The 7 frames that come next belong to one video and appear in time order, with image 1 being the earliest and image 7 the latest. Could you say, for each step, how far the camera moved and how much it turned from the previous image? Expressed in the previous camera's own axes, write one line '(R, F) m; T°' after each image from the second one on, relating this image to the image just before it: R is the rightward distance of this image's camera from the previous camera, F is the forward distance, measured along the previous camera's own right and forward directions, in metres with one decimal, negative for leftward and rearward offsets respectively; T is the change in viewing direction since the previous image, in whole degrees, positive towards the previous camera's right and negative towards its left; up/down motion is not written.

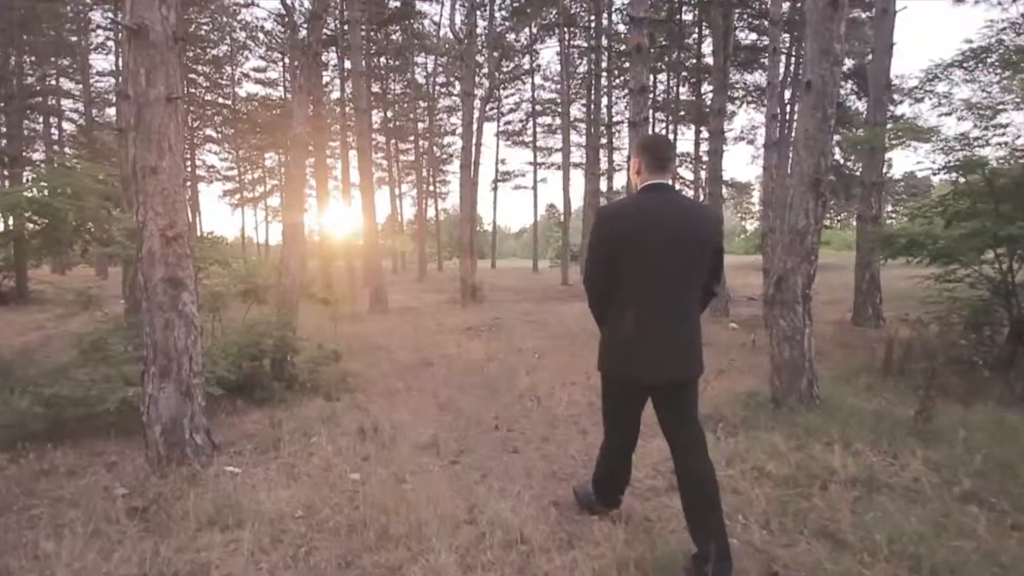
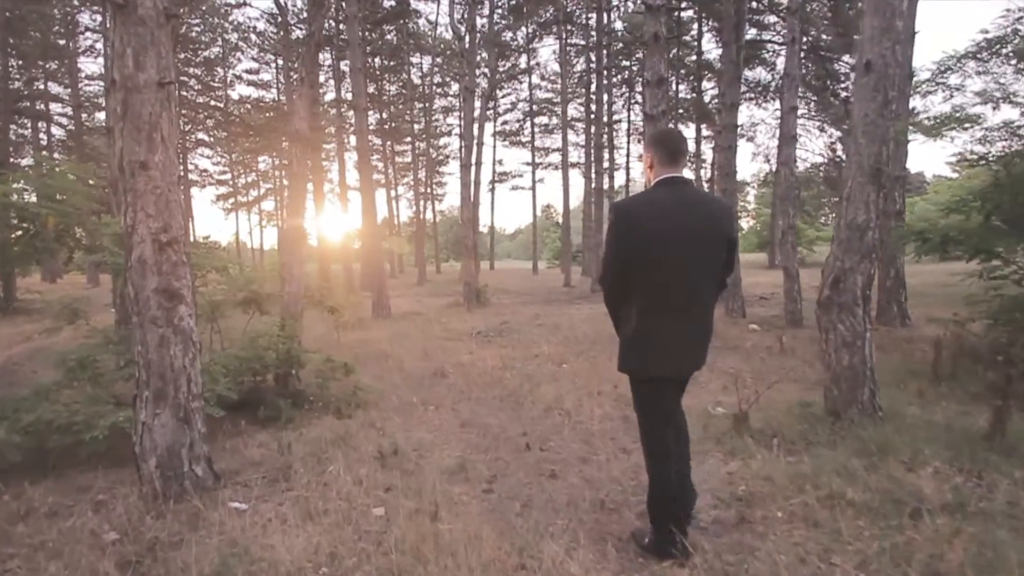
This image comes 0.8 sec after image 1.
(-0.3, +0.6) m; 0°
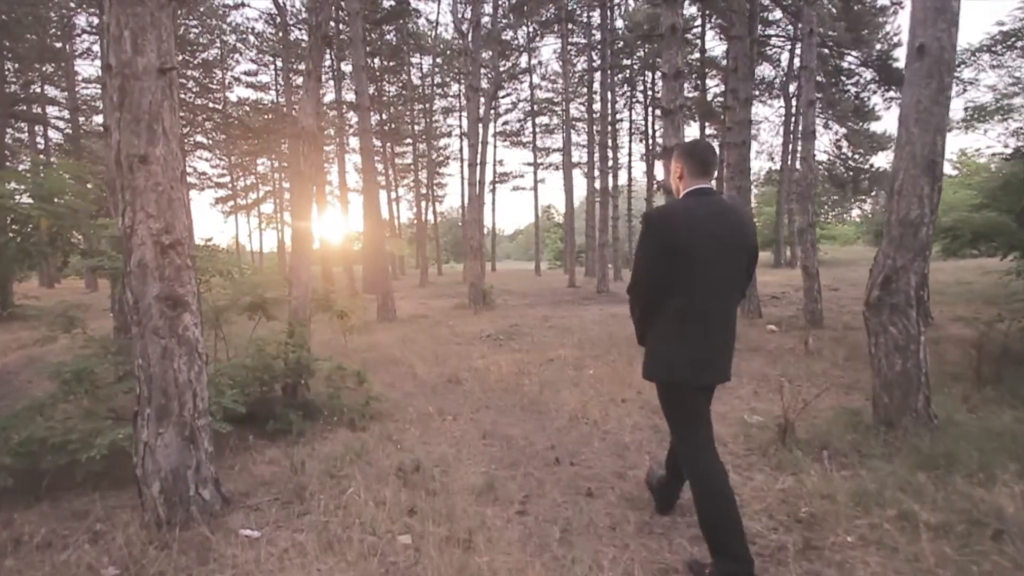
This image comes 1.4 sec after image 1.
(-0.2, +0.4) m; 0°
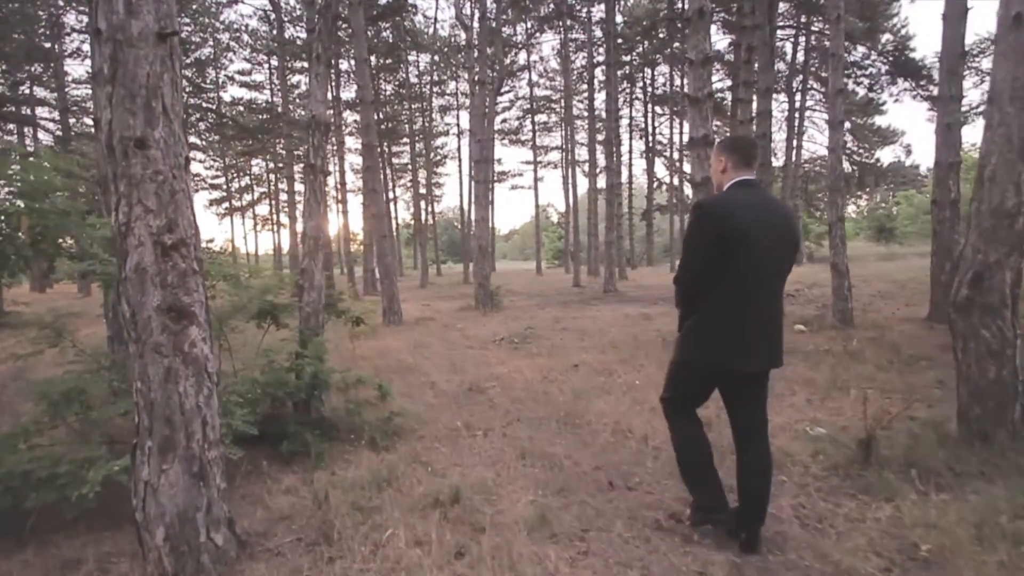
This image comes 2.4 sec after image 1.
(-0.4, +0.6) m; 0°
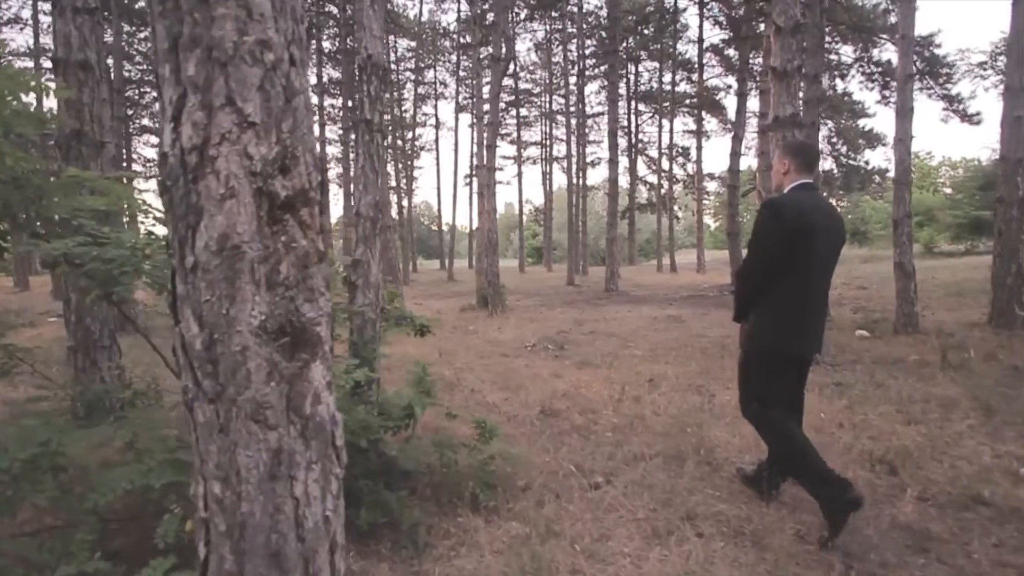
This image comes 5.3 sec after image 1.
(-1.2, +1.6) m; +4°
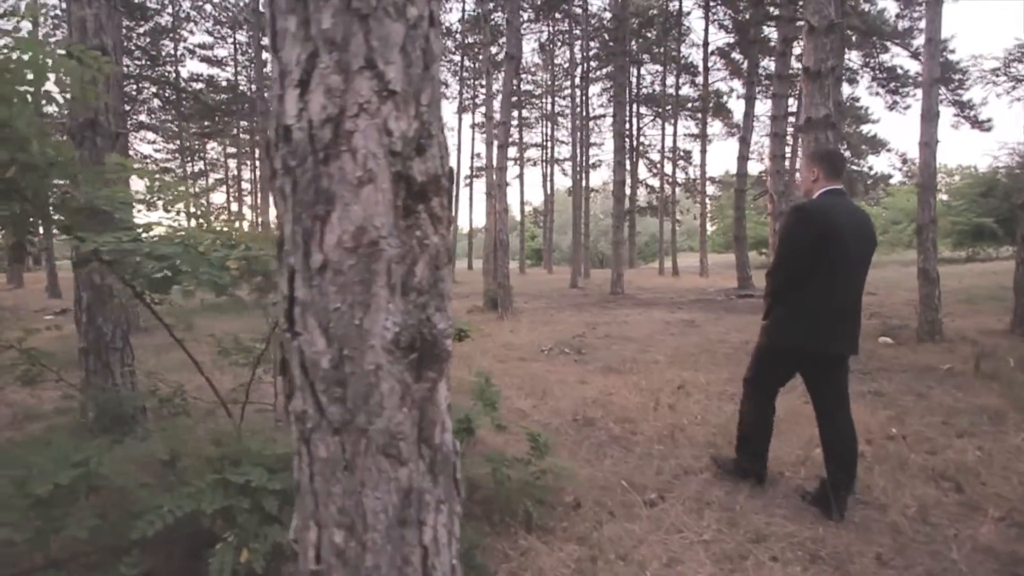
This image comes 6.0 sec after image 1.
(-0.4, +0.3) m; +1°
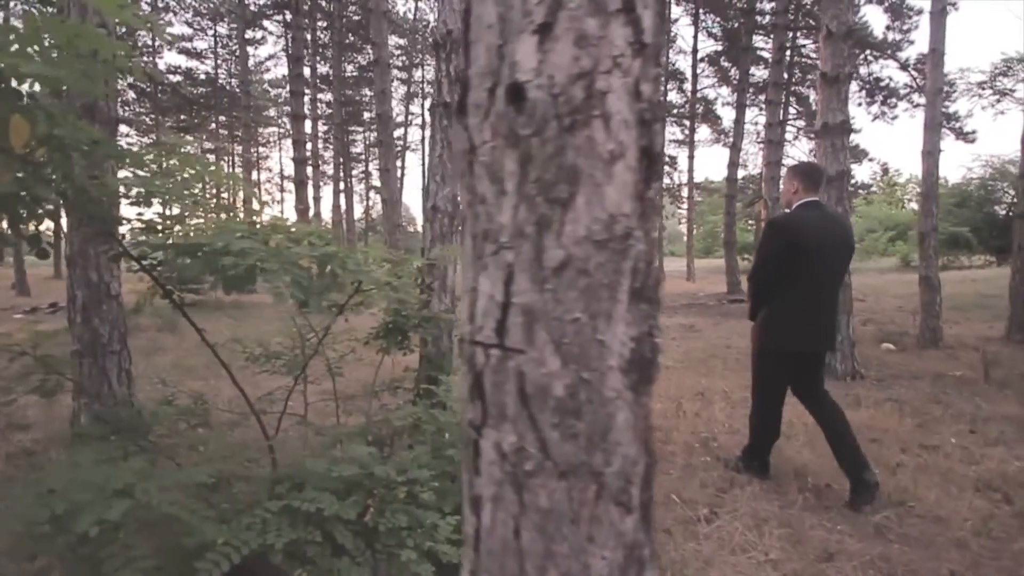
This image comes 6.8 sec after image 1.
(-0.4, +0.3) m; +2°
